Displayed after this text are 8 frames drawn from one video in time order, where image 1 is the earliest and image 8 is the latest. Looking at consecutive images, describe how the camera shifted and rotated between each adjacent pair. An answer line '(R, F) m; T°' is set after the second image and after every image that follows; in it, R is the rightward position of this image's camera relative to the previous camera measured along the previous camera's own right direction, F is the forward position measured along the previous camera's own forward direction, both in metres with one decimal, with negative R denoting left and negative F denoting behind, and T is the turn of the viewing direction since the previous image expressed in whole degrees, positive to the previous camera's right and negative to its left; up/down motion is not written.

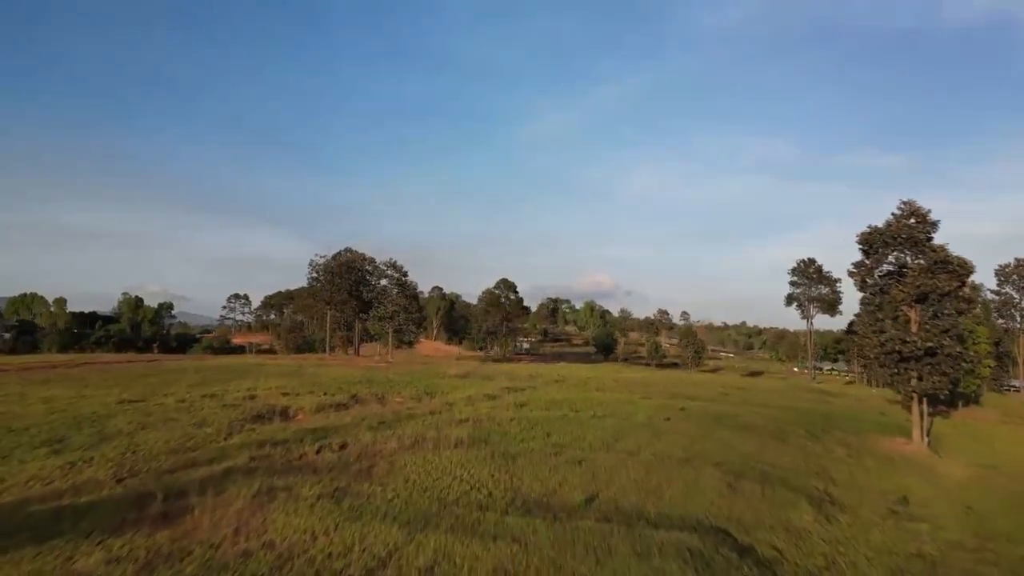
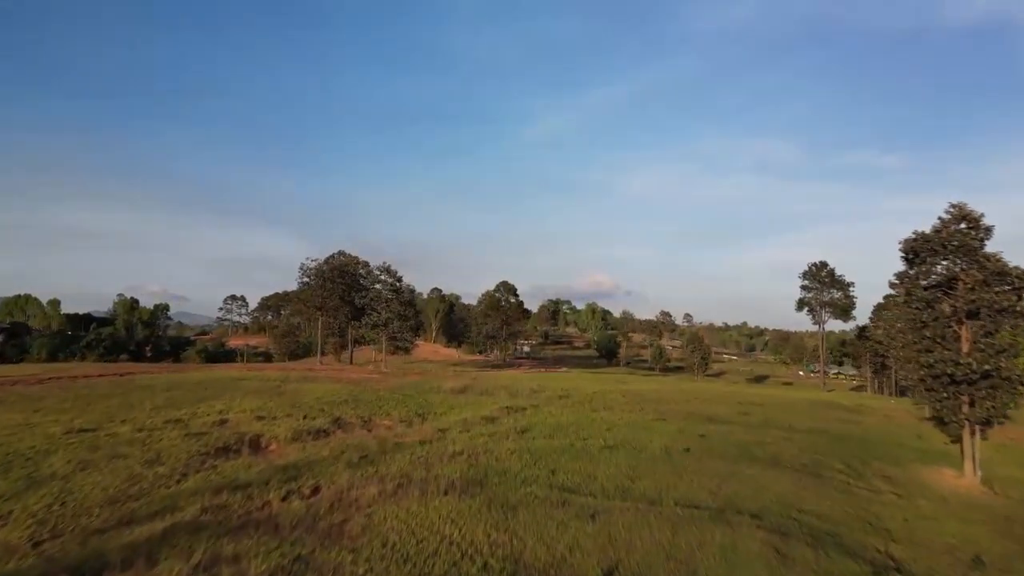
(0.0, +2.4) m; 0°
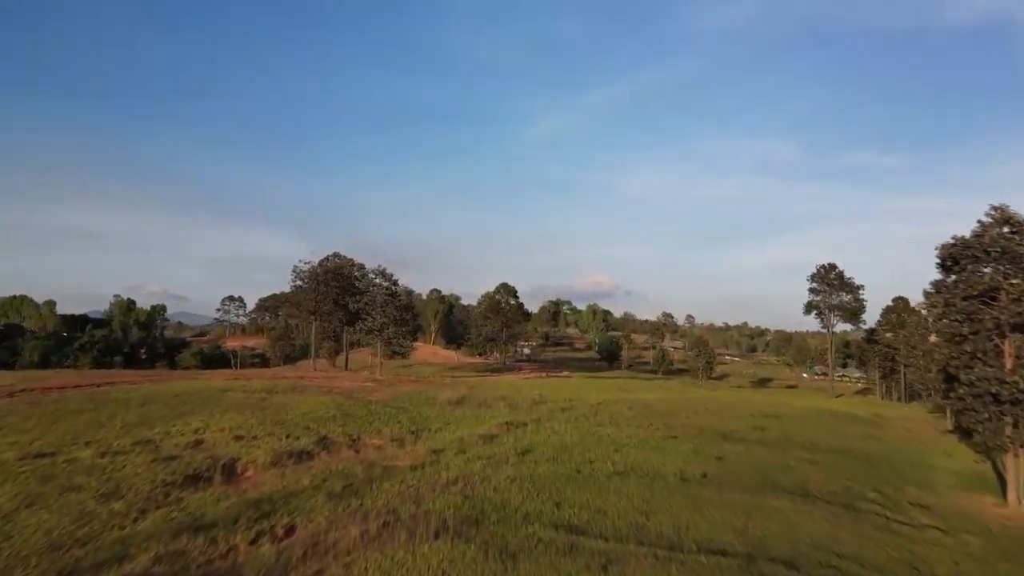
(0.0, +1.7) m; 0°
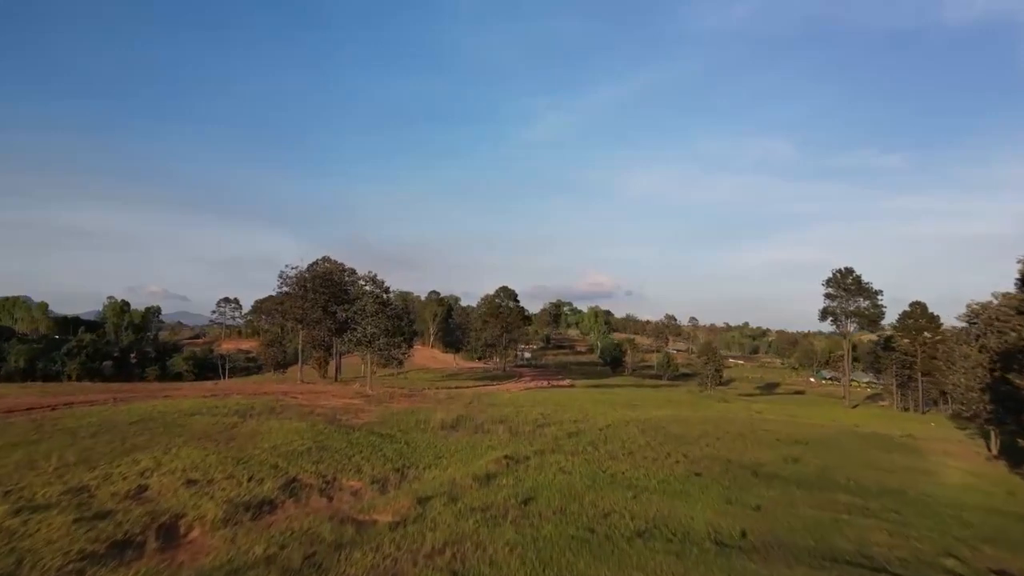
(0.0, +3.0) m; 0°
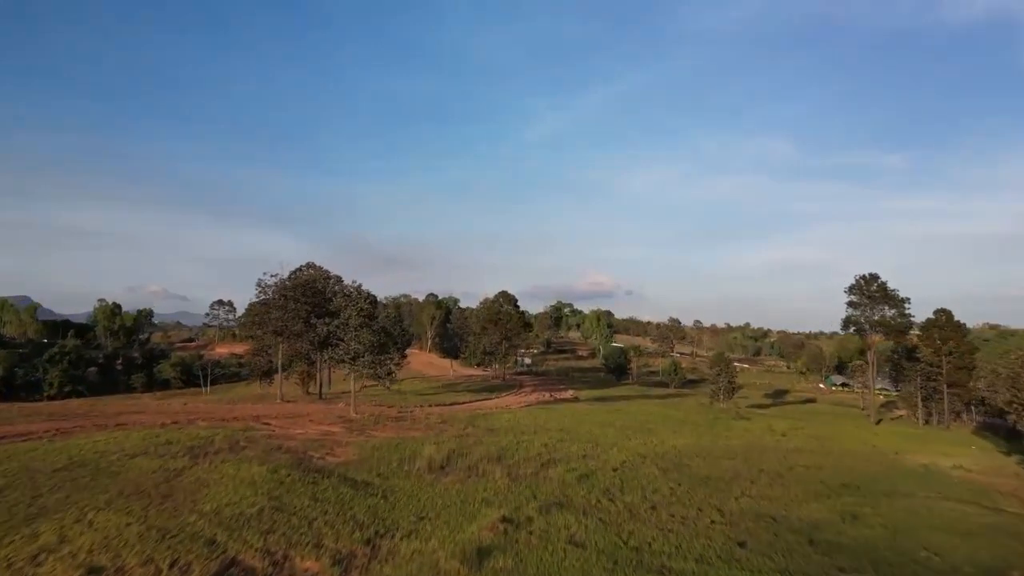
(0.0, +4.0) m; 0°
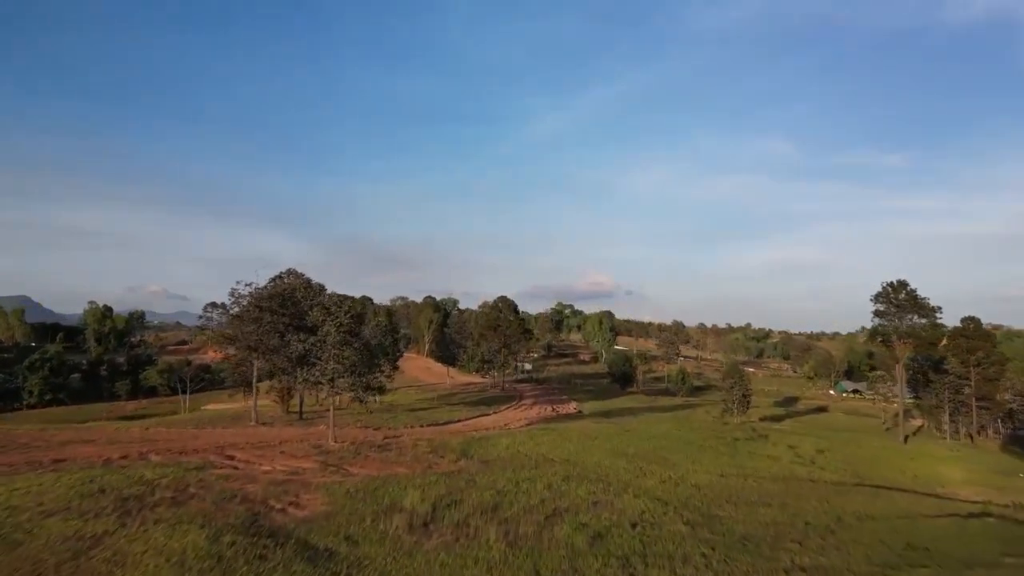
(+0.1, +4.0) m; 0°
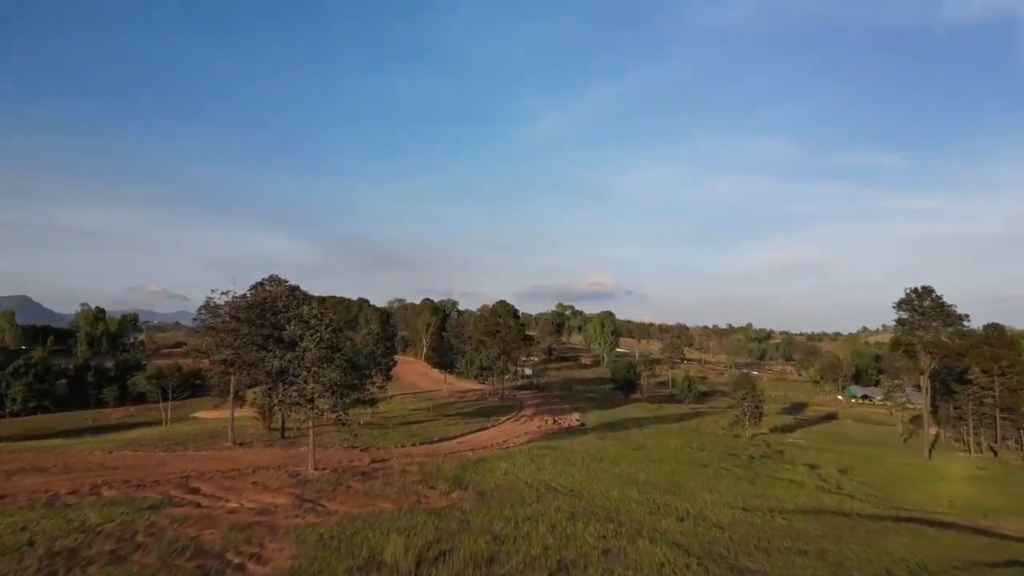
(+0.1, +3.0) m; 0°
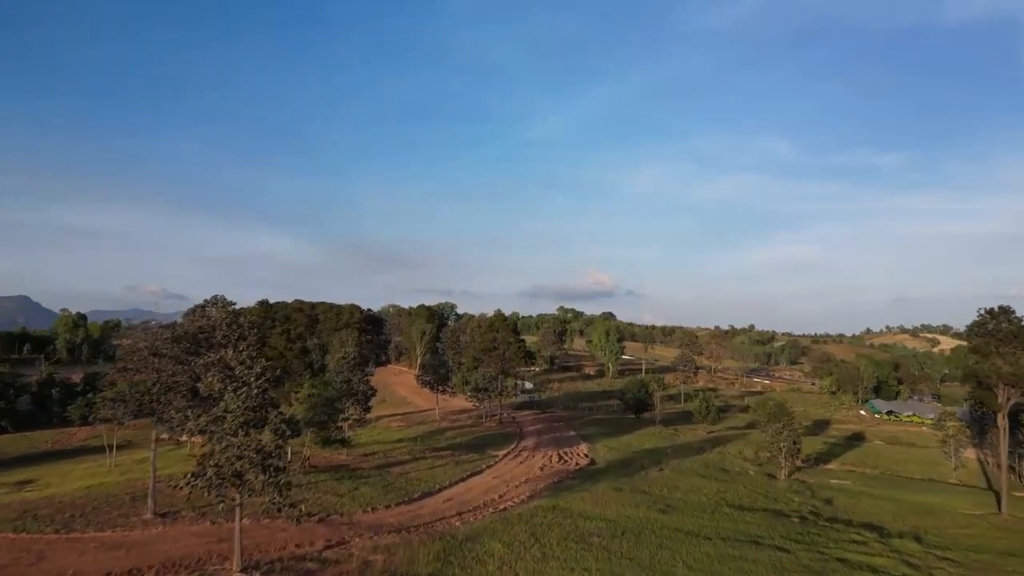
(+0.1, +7.6) m; 0°
